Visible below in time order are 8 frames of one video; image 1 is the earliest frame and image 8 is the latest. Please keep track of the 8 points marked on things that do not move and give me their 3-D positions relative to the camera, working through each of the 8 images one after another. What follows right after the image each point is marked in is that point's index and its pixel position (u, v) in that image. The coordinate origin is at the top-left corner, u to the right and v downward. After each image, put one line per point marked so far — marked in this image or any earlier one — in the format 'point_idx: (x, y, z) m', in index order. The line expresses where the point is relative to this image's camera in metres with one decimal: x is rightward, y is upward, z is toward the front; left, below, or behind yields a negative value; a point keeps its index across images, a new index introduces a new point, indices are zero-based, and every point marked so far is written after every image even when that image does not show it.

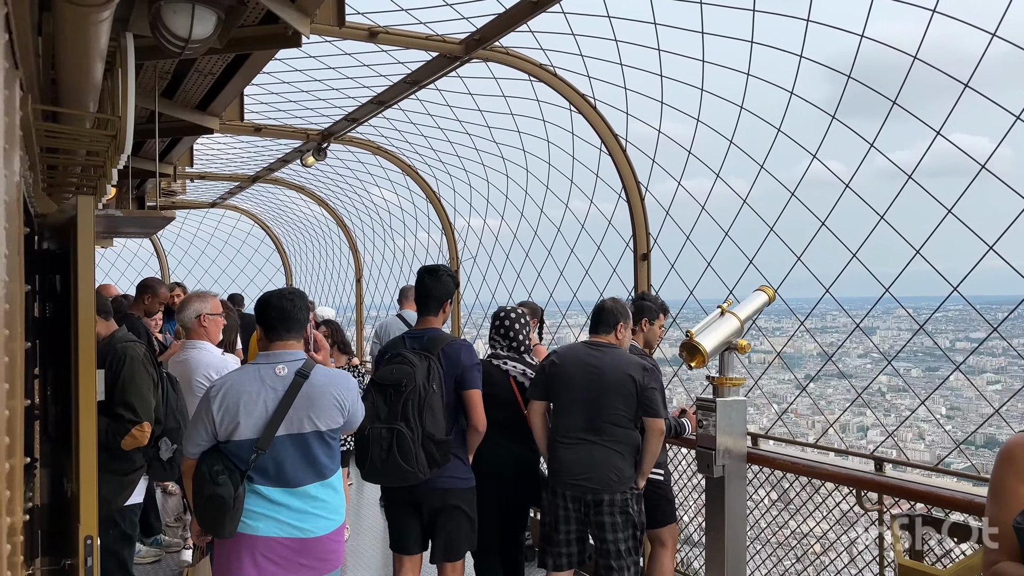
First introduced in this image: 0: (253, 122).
0: (-3.9, +2.5, +12.0) m
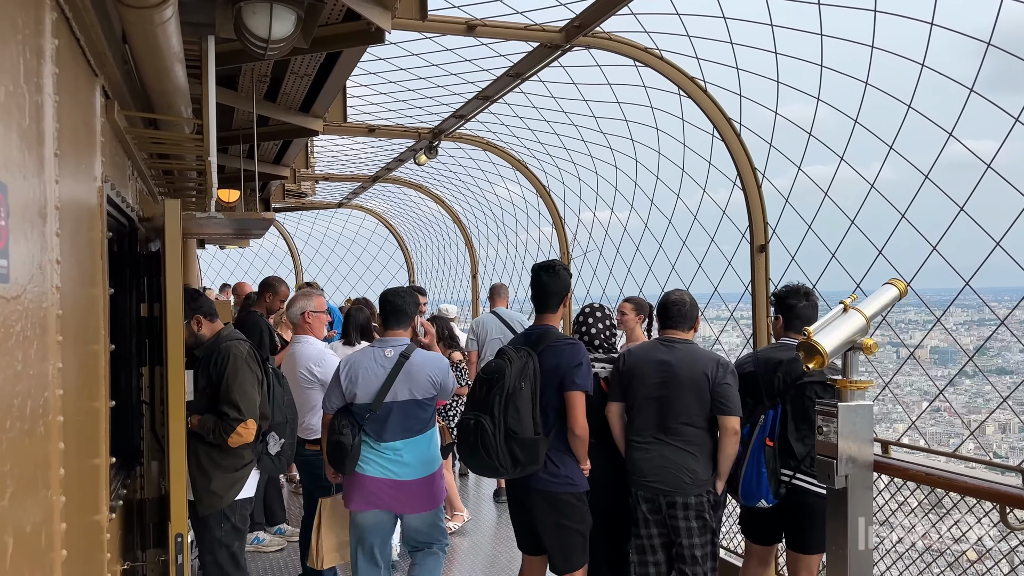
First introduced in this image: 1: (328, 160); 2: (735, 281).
0: (-2.2, +2.5, +12.3) m
1: (-3.6, +2.5, +16.0) m
2: (+2.5, +0.1, +9.1) m
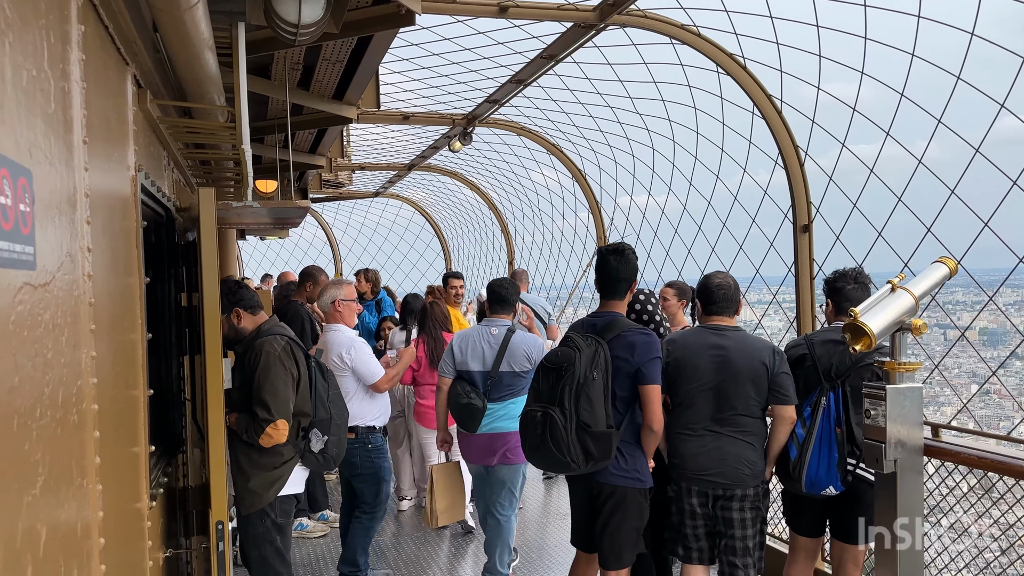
0: (-1.7, +2.7, +12.2) m
1: (-2.9, +2.8, +16.1) m
2: (+2.9, +0.3, +8.9) m
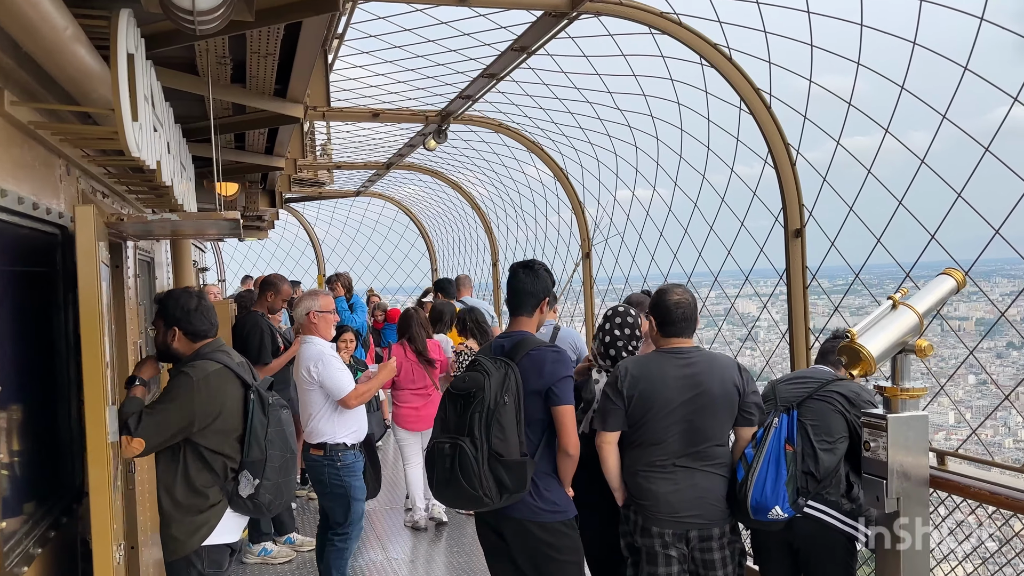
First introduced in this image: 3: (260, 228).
0: (-2.0, +2.6, +11.6) m
1: (-3.2, +2.7, +15.5) m
2: (+2.6, +0.2, +8.3) m
3: (-4.8, +1.2, +15.7) m
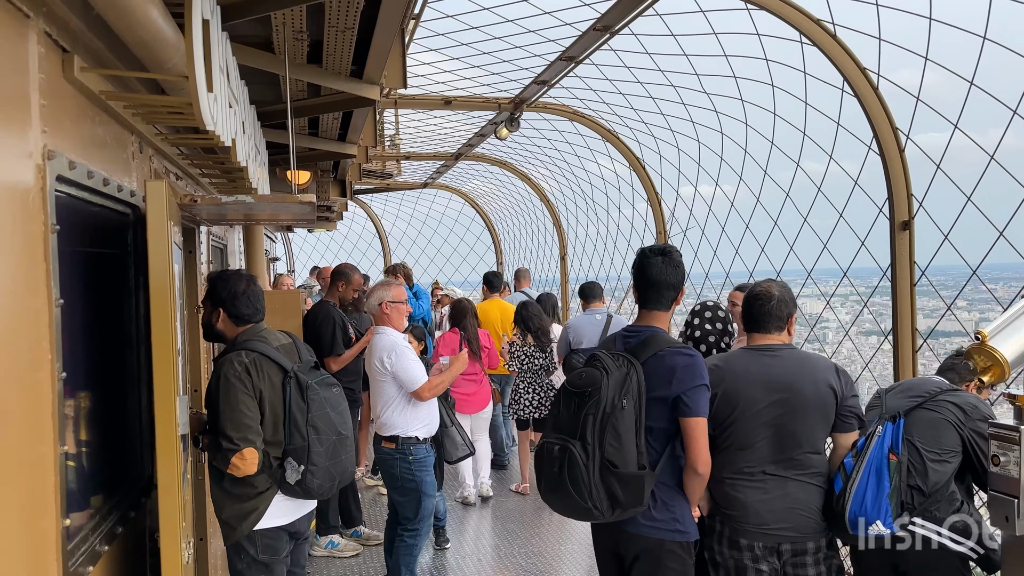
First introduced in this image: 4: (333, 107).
0: (-0.9, +2.7, +11.4) m
1: (-1.9, +2.9, +15.3) m
2: (+3.4, +0.2, +7.8) m
3: (-3.5, +1.3, +15.6) m
4: (-1.3, +1.4, +6.1) m
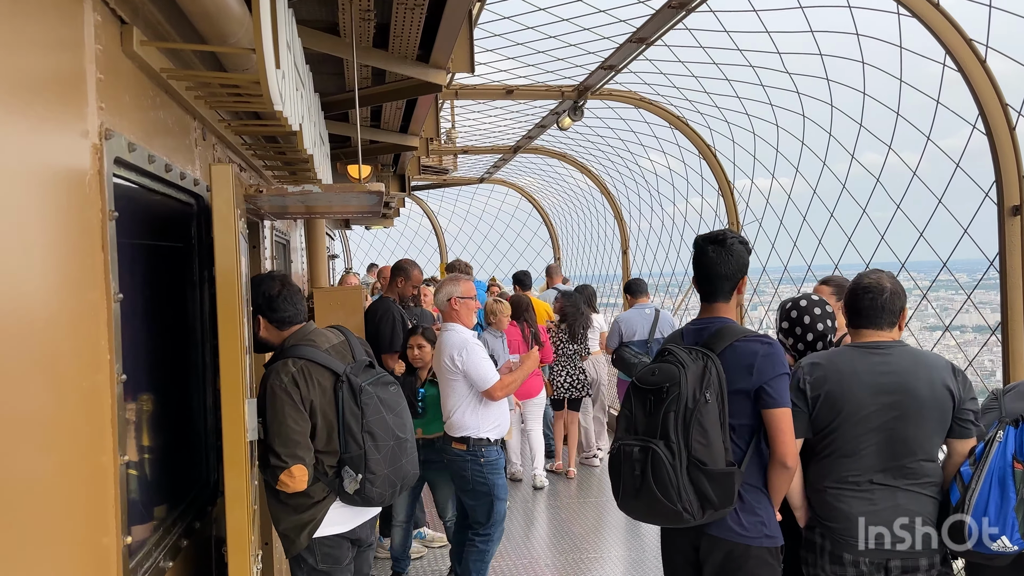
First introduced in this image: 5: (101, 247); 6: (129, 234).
0: (-0.1, +2.8, +11.1) m
1: (-0.8, +2.9, +15.1) m
2: (+4.0, +0.3, +7.2) m
3: (-2.4, +1.4, +15.5) m
4: (-0.8, +1.4, +5.8) m
5: (-1.2, +0.1, +2.3) m
6: (-1.3, +0.2, +2.7) m
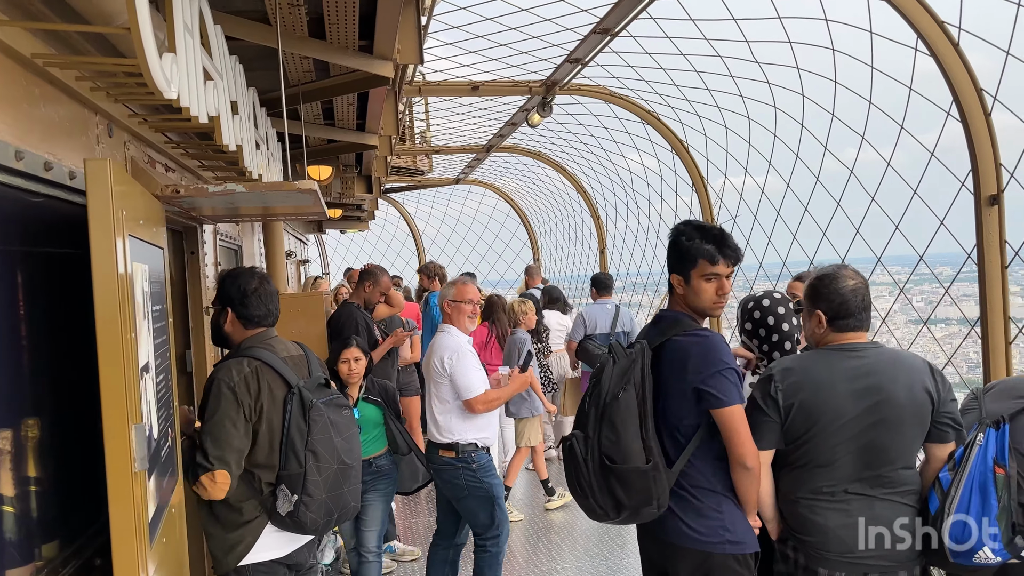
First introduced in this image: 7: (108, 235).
0: (-0.5, +2.7, +10.8) m
1: (-1.3, +2.9, +14.8) m
2: (+3.7, +0.4, +7.0) m
3: (-2.8, +1.3, +15.2) m
4: (-1.1, +1.4, +5.5) m
5: (-1.4, +0.1, +2.0) m
6: (-1.5, +0.1, +2.4) m
7: (-1.2, +0.2, +2.4) m
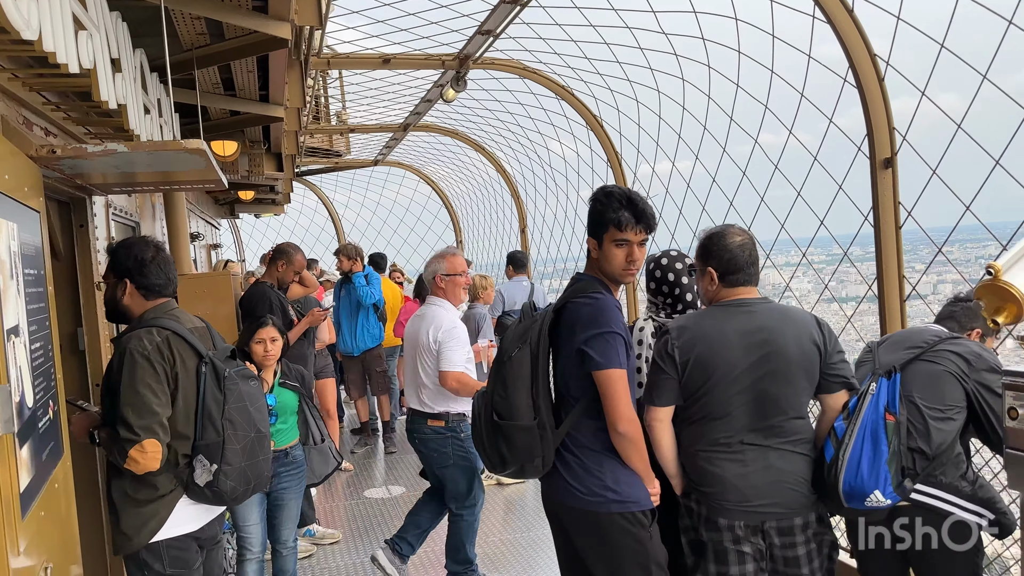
0: (-1.6, +3.0, +10.6) m
1: (-2.8, +3.2, +14.5) m
2: (+2.9, +0.7, +7.2) m
3: (-4.3, +1.6, +14.8) m
4: (-1.8, +1.5, +5.3) m
5: (-1.7, +0.2, +1.8) m
6: (-1.9, +0.3, +2.2) m
7: (-1.5, +0.3, +2.3) m
